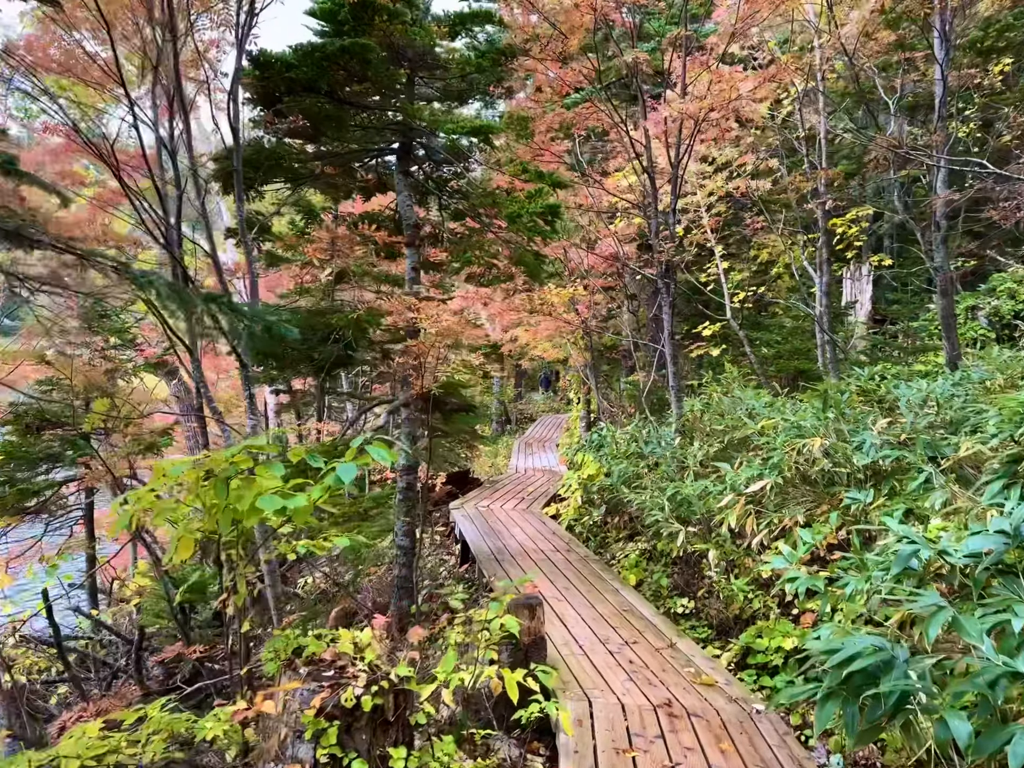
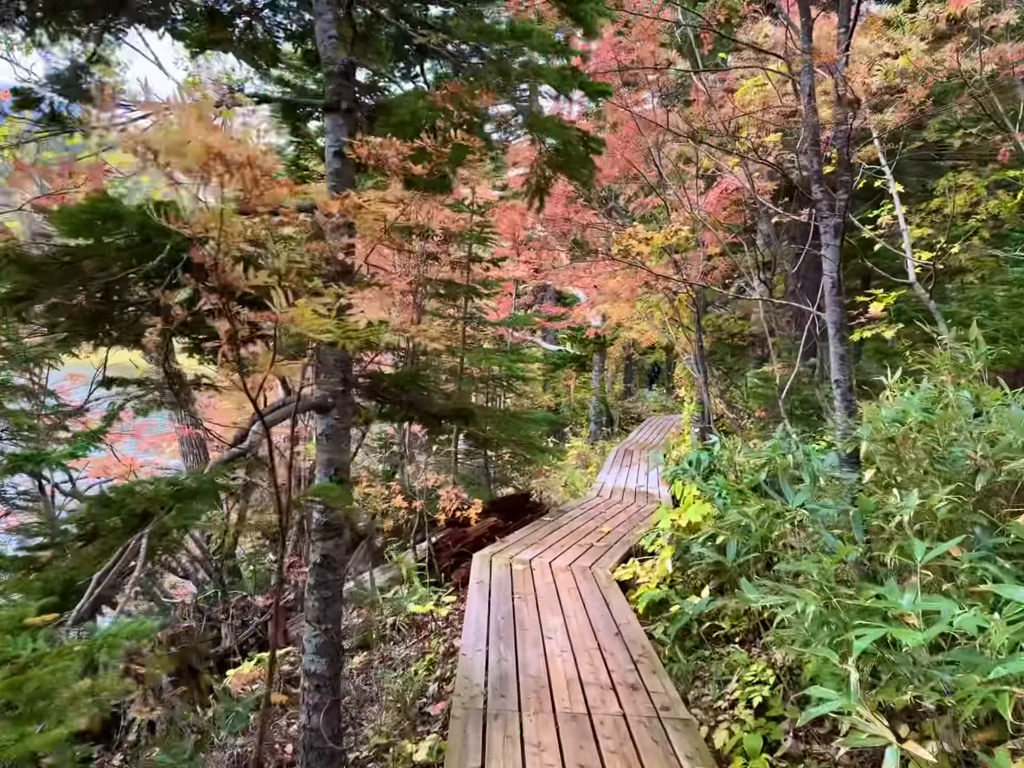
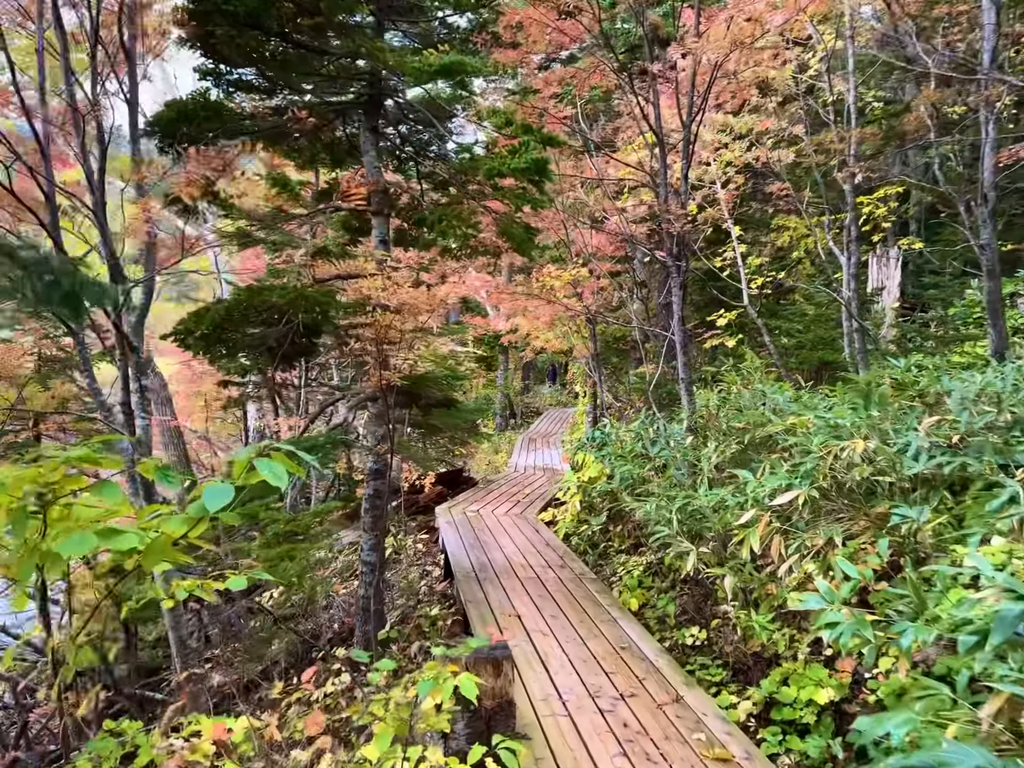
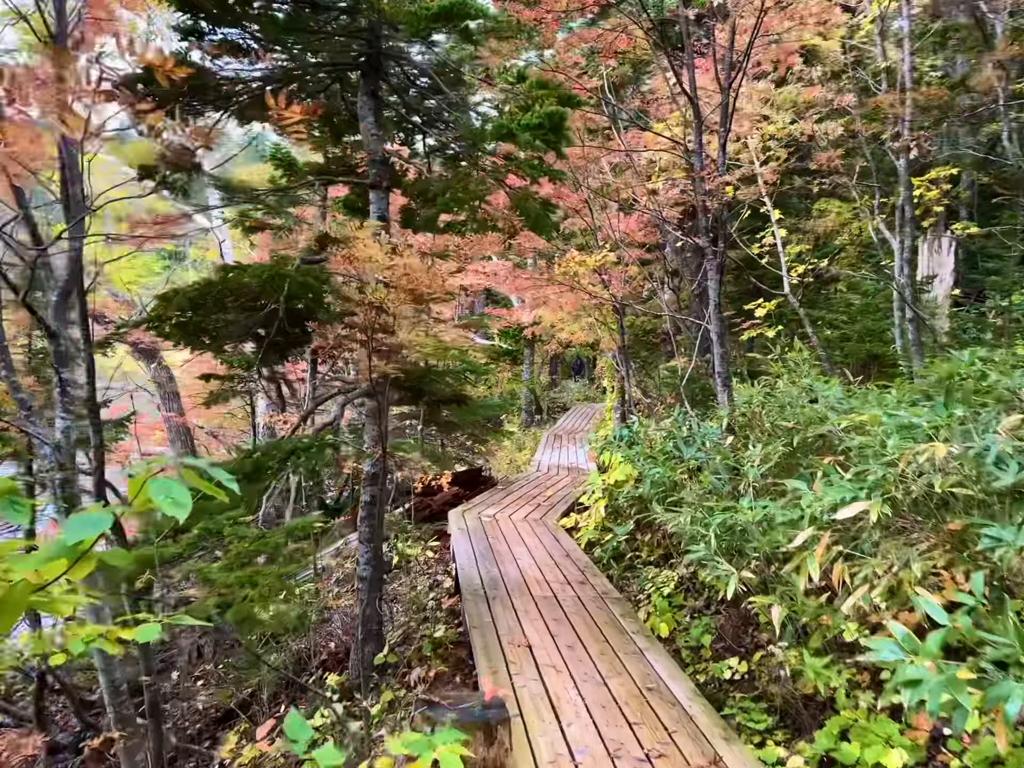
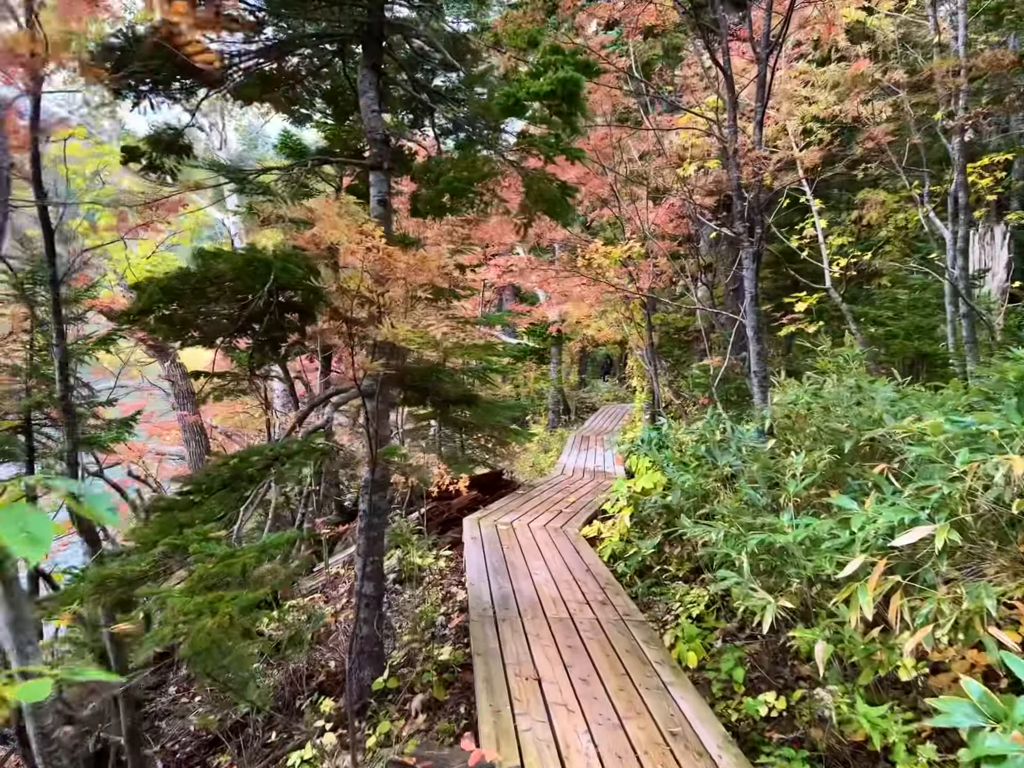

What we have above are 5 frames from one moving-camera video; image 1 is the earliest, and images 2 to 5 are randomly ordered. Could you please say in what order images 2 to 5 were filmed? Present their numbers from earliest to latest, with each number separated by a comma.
3, 4, 5, 2
